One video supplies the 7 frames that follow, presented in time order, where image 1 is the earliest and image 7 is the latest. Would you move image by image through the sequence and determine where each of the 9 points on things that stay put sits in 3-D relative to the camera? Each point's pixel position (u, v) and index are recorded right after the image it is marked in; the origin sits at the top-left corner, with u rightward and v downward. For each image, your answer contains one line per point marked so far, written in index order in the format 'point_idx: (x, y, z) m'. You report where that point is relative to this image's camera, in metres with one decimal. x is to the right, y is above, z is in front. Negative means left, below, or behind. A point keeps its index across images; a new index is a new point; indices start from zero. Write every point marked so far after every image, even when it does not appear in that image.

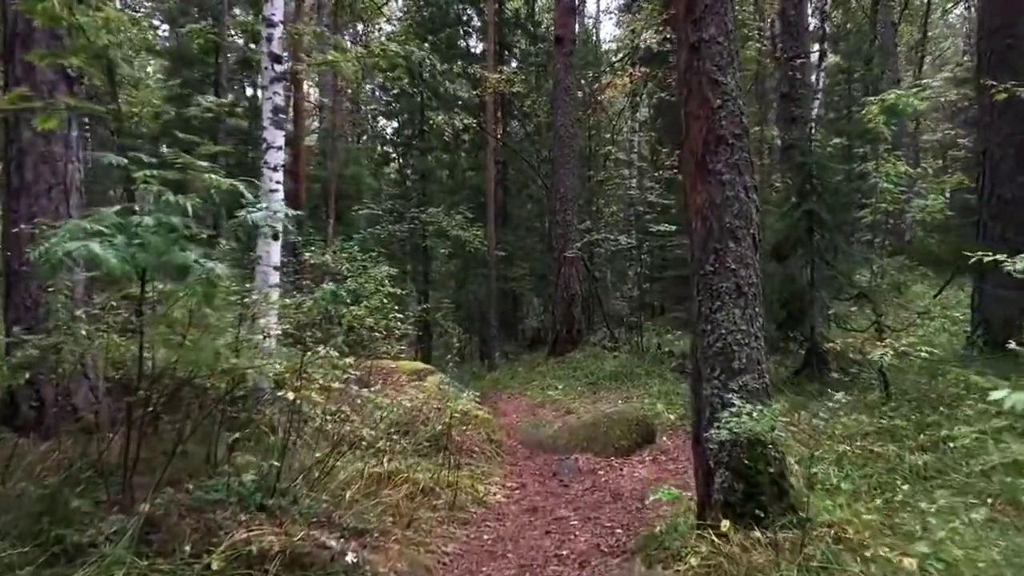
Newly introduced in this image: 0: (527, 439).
0: (+0.1, -1.4, +9.1) m
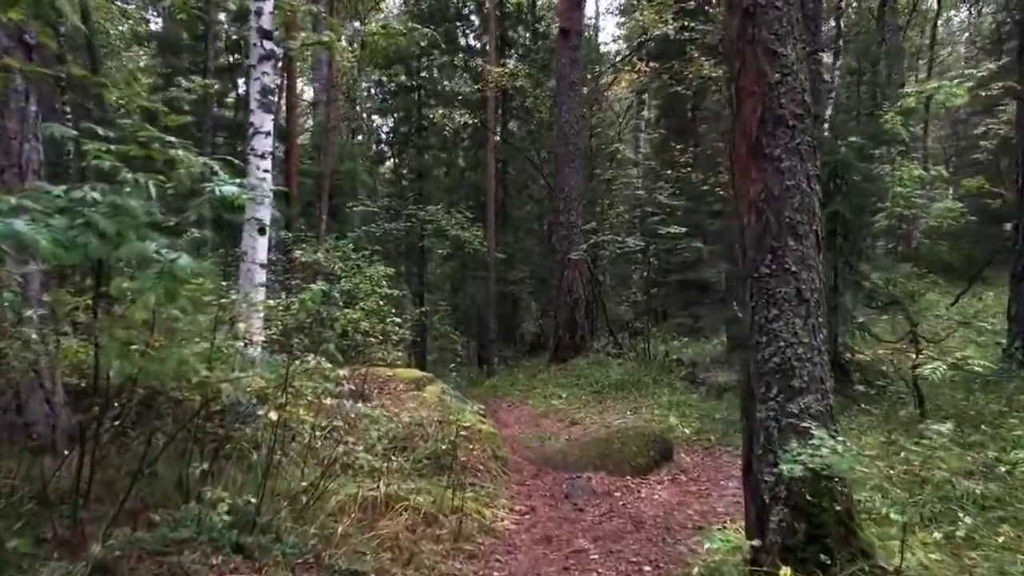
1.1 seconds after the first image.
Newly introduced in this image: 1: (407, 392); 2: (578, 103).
0: (+0.2, -1.5, +8.4) m
1: (-0.9, -0.9, +8.3) m
2: (+1.1, +3.0, +15.6) m
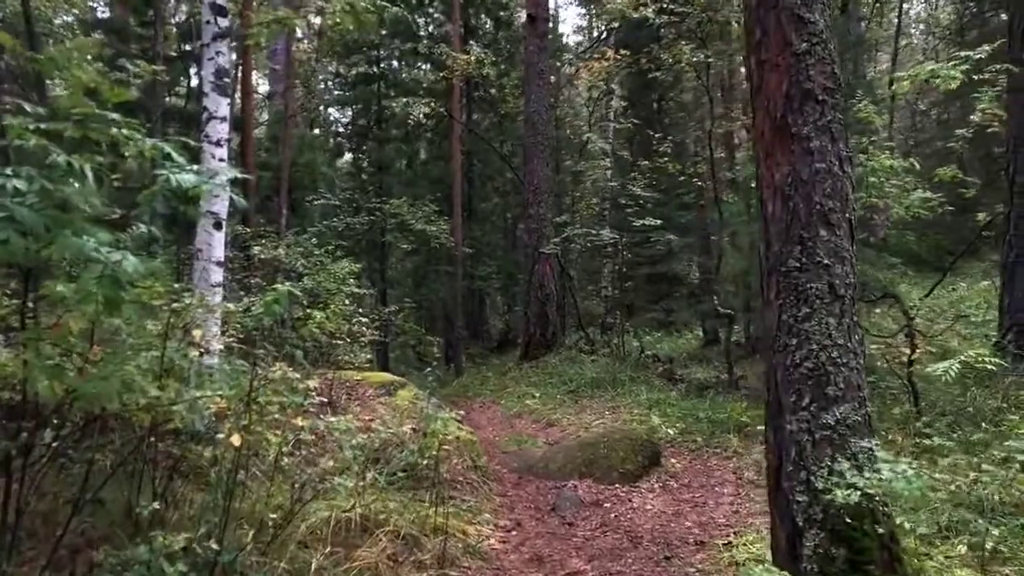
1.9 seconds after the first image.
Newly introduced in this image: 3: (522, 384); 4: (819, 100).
0: (0.0, -1.4, +7.9) m
1: (-1.1, -0.9, +7.7) m
2: (+0.6, +3.1, +15.1) m
3: (+0.1, -1.4, +13.4) m
4: (+1.2, +0.7, +3.8) m
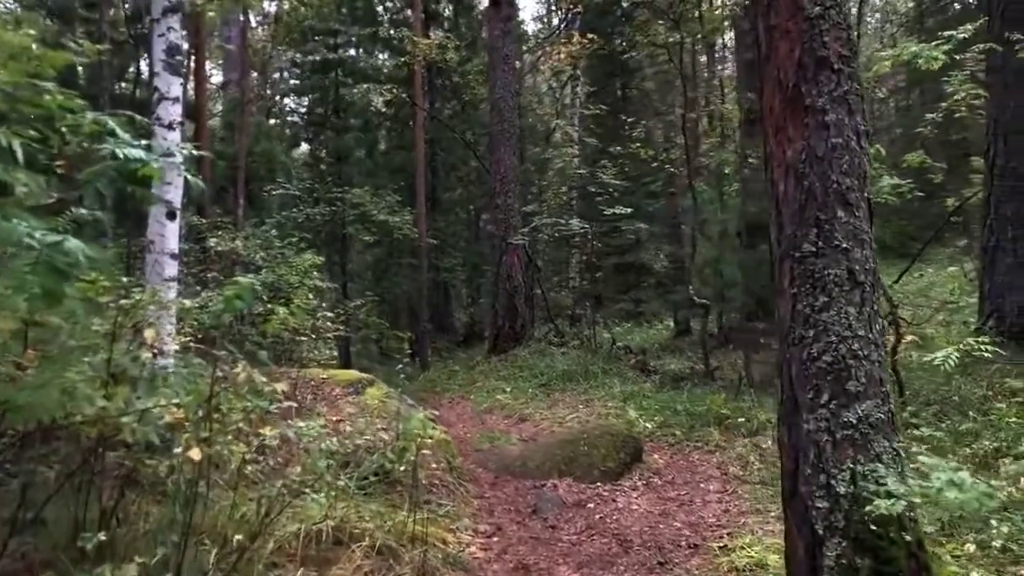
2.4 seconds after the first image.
0: (-0.2, -1.4, +7.6) m
1: (-1.3, -0.9, +7.3) m
2: (0.0, +3.3, +14.7) m
3: (-0.3, -1.2, +13.1) m
4: (+1.2, +0.8, +3.4) m
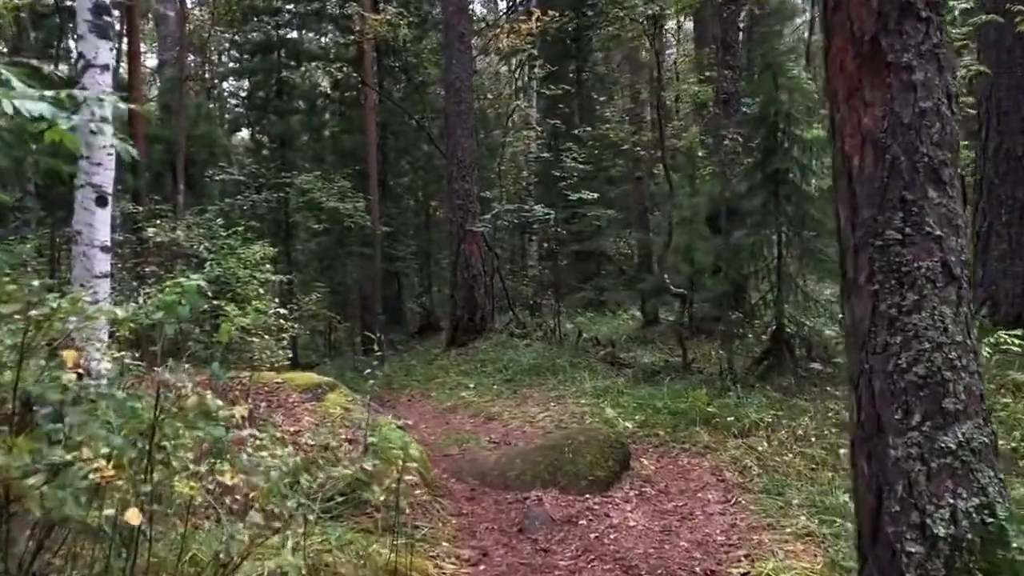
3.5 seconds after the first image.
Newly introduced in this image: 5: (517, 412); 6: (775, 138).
0: (-0.4, -1.3, +6.9) m
1: (-1.4, -0.8, +6.6) m
2: (-0.6, +3.4, +14.0) m
3: (-0.8, -1.1, +12.4) m
4: (+1.2, +0.8, +2.8) m
5: (0.0, -1.3, +9.9) m
6: (+2.5, +1.4, +9.1) m
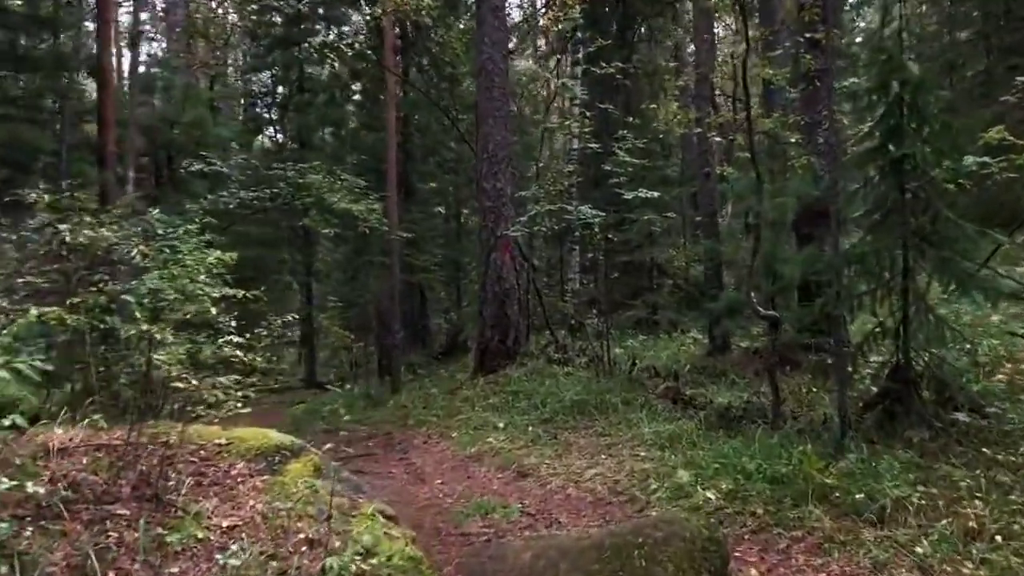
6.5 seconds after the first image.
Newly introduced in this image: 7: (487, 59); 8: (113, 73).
0: (-0.1, -1.4, +4.8) m
1: (-1.2, -0.9, +4.5) m
2: (-0.1, +3.2, +11.9) m
3: (-0.4, -1.3, +10.2) m
4: (+1.3, +0.7, +0.7) m
5: (+0.4, -1.5, +7.7) m
6: (+2.8, +1.3, +6.9) m
7: (-0.3, +2.8, +11.9) m
8: (-4.2, +2.3, +10.0) m
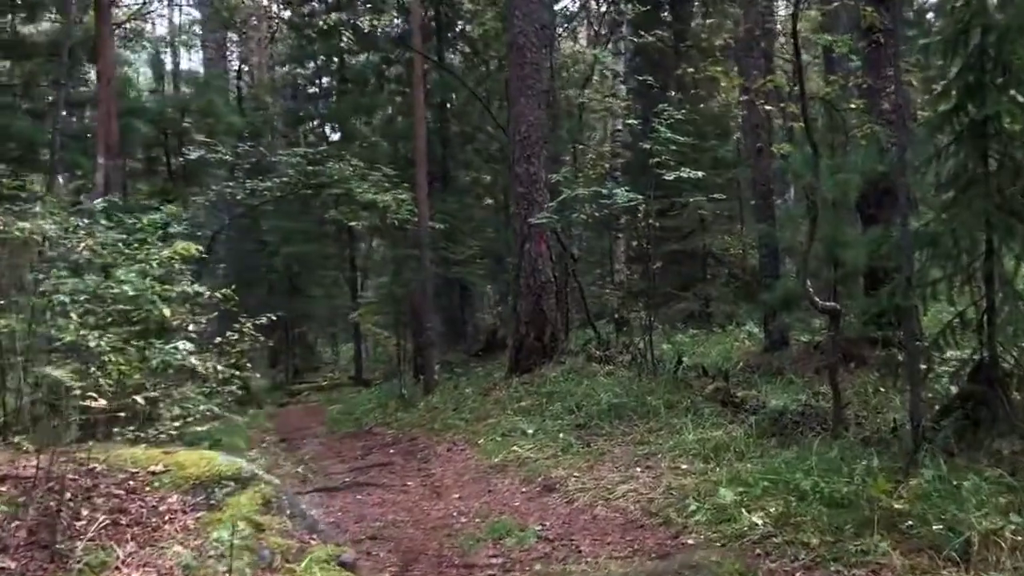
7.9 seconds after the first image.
0: (-0.2, -1.4, +3.9) m
1: (-1.3, -0.9, +3.7) m
2: (+0.3, +3.3, +11.0) m
3: (0.0, -1.2, +9.4) m
4: (+1.0, +0.7, -0.3) m
5: (+0.5, -1.4, +6.8) m
6: (+2.9, +1.3, +5.8) m
7: (+0.1, +2.9, +11.0) m
8: (-3.9, +2.3, +9.4) m
